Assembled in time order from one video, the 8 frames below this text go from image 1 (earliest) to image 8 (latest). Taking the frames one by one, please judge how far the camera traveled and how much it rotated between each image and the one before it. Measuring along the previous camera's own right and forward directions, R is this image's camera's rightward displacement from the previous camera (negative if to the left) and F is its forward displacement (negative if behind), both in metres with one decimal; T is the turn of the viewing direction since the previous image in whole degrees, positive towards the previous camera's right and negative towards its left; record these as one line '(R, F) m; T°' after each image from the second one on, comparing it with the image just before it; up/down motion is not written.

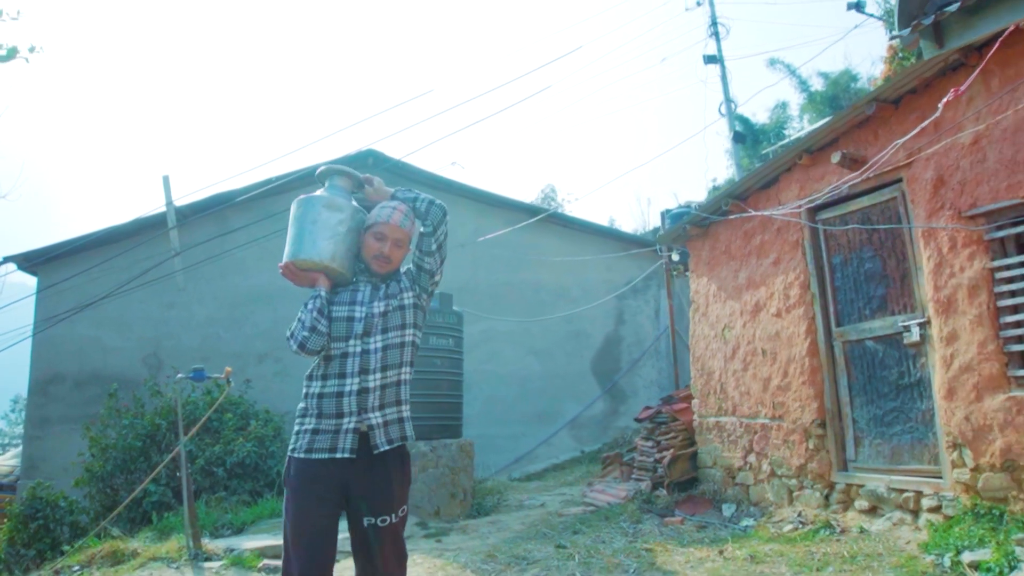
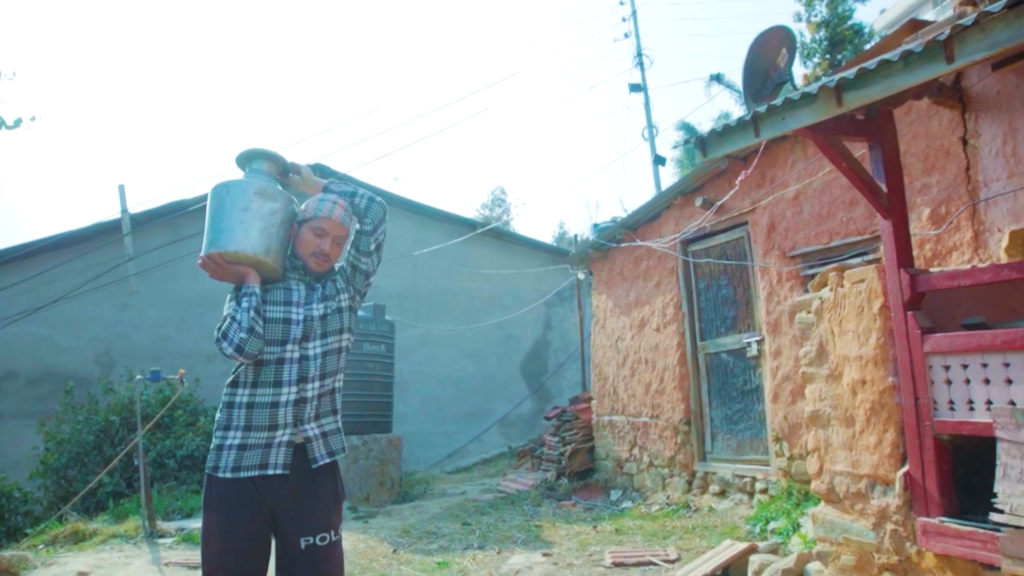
(+0.3, -1.2) m; +3°
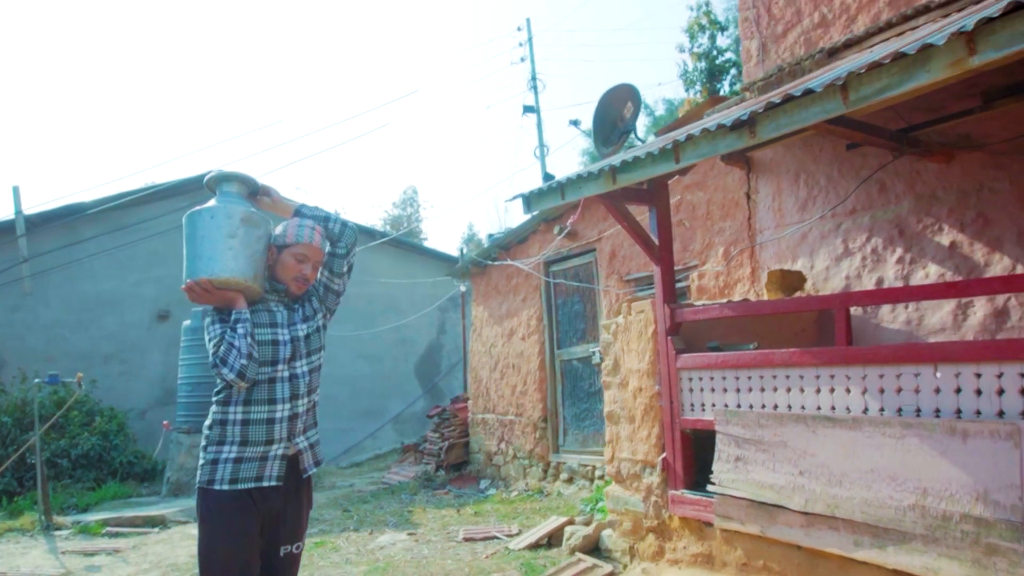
(+0.3, -1.0) m; +6°
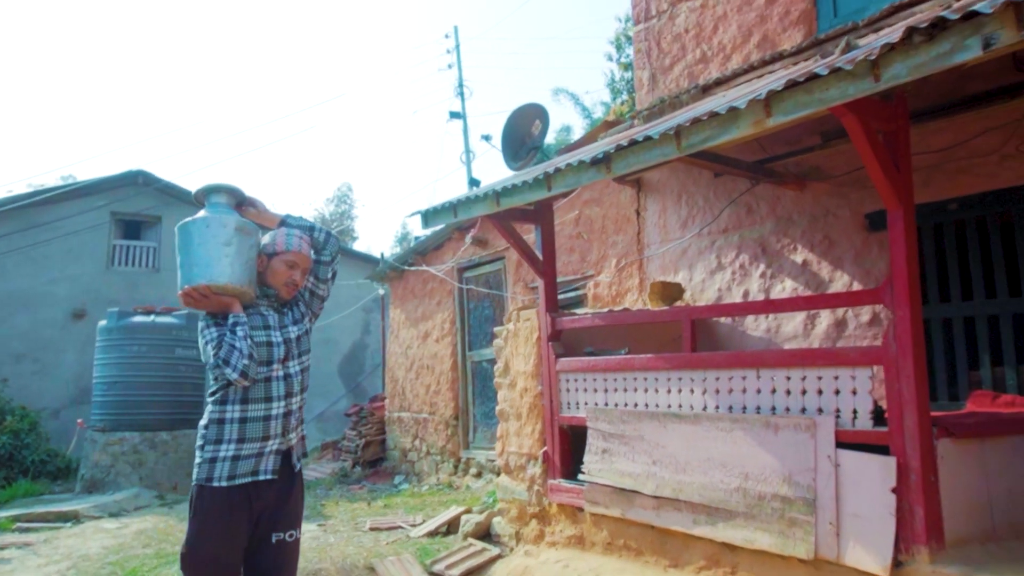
(+0.2, -0.5) m; +5°
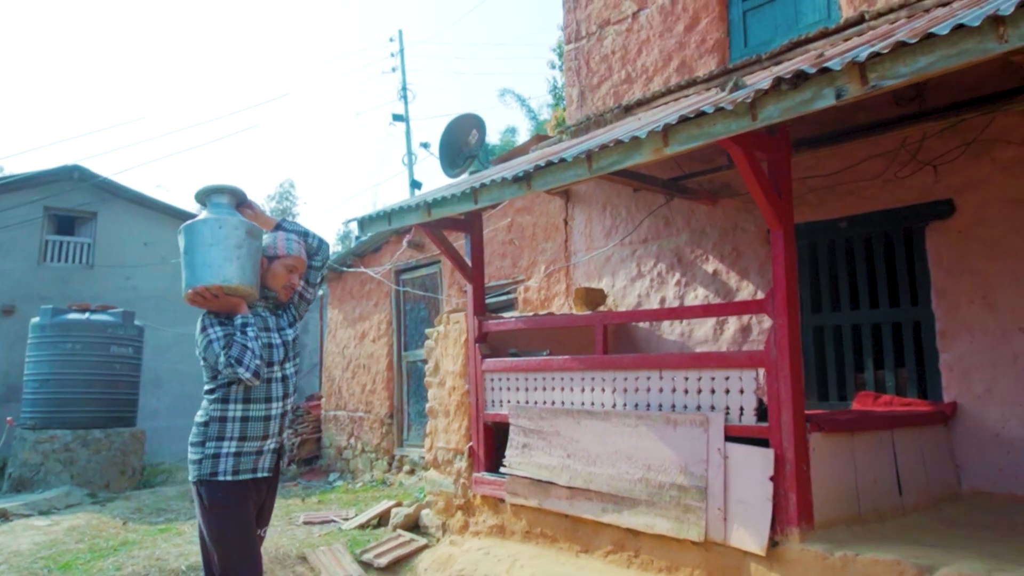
(+0.1, -0.3) m; +4°
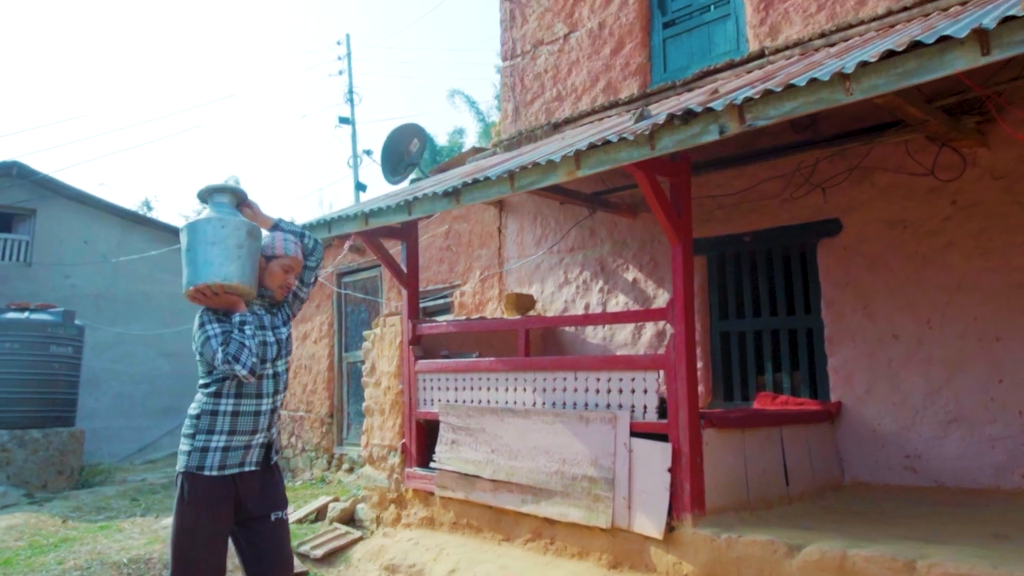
(+0.1, -0.4) m; +4°
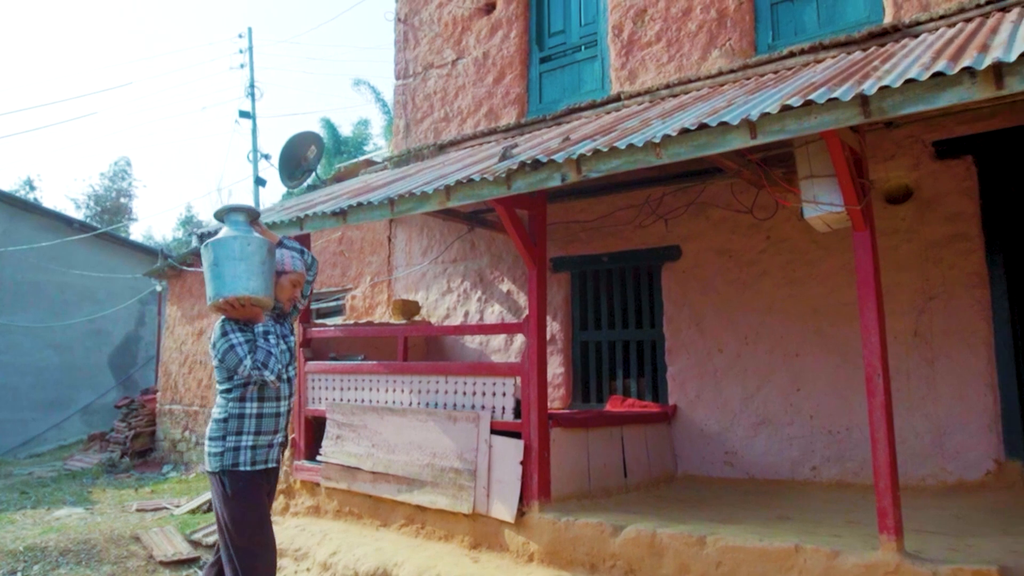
(+0.2, -0.6) m; +7°
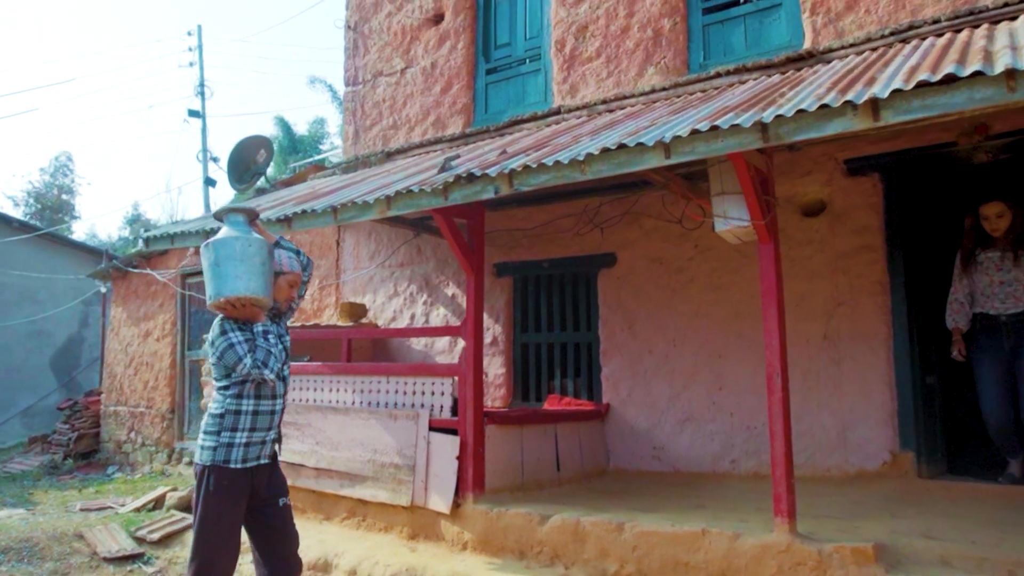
(+0.1, -0.3) m; +3°
